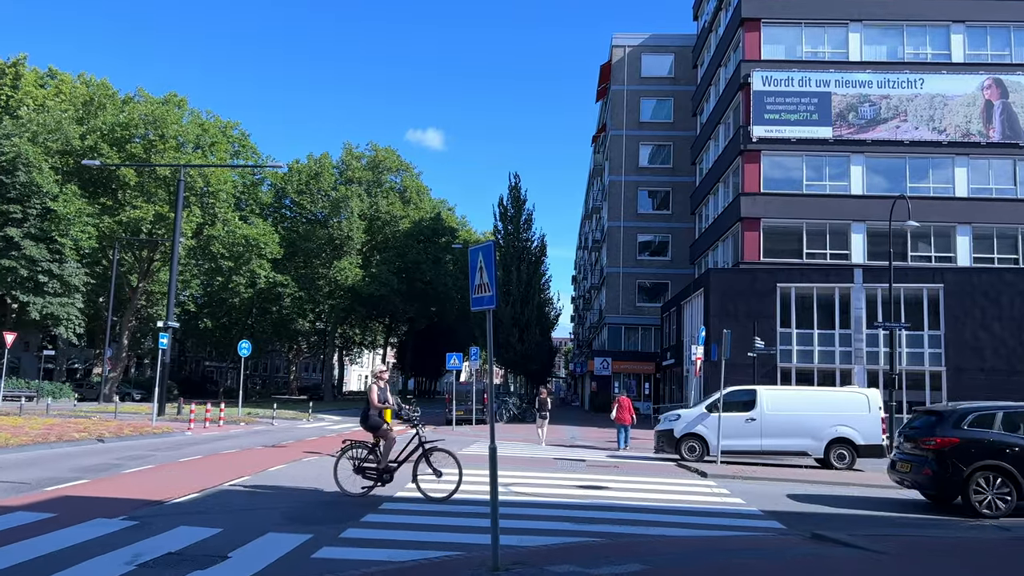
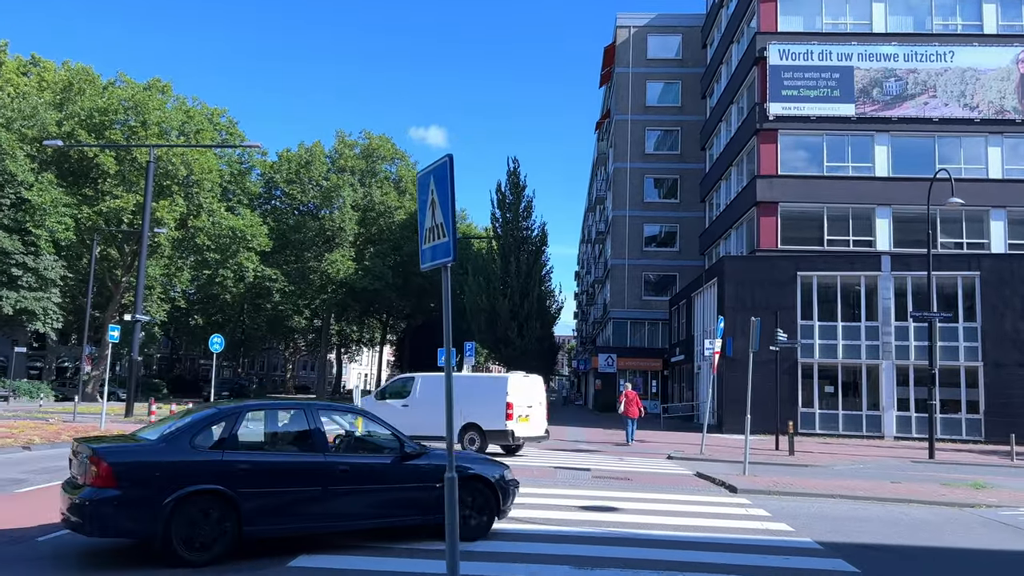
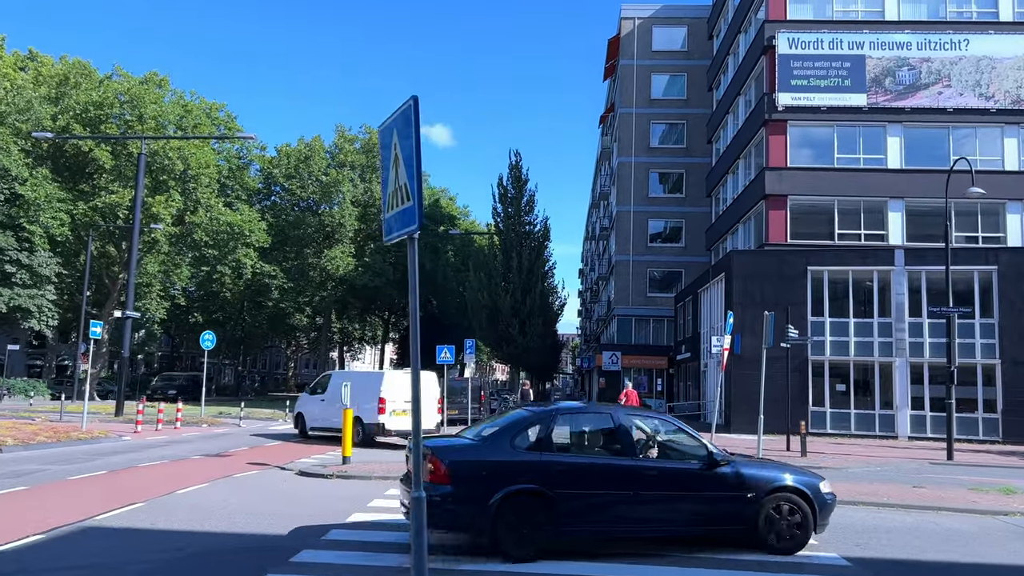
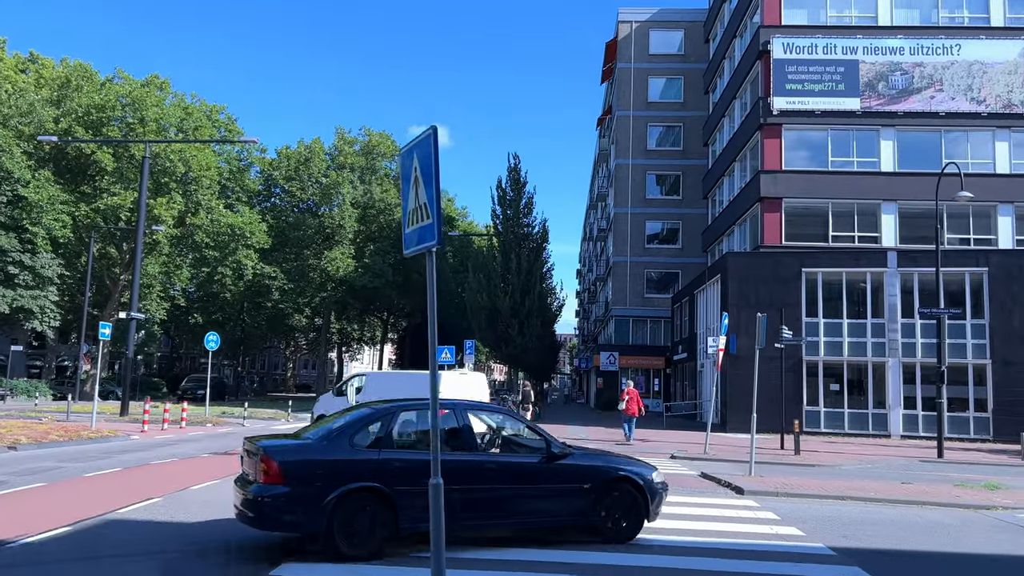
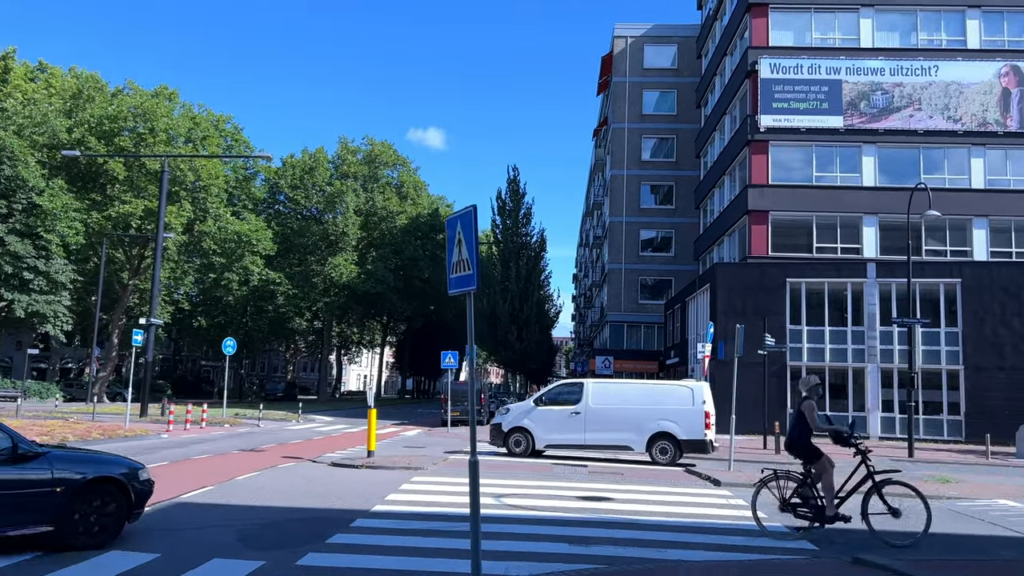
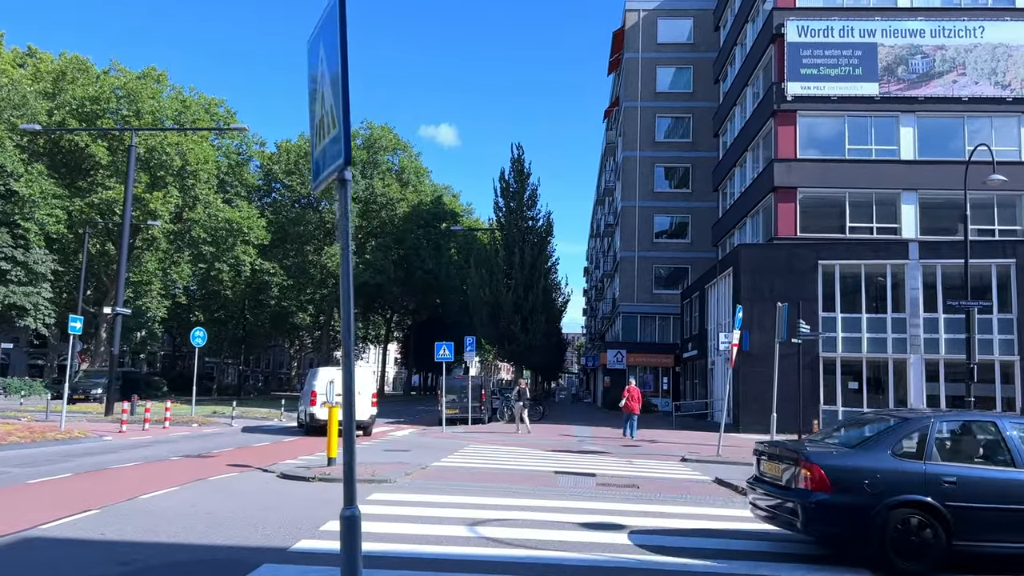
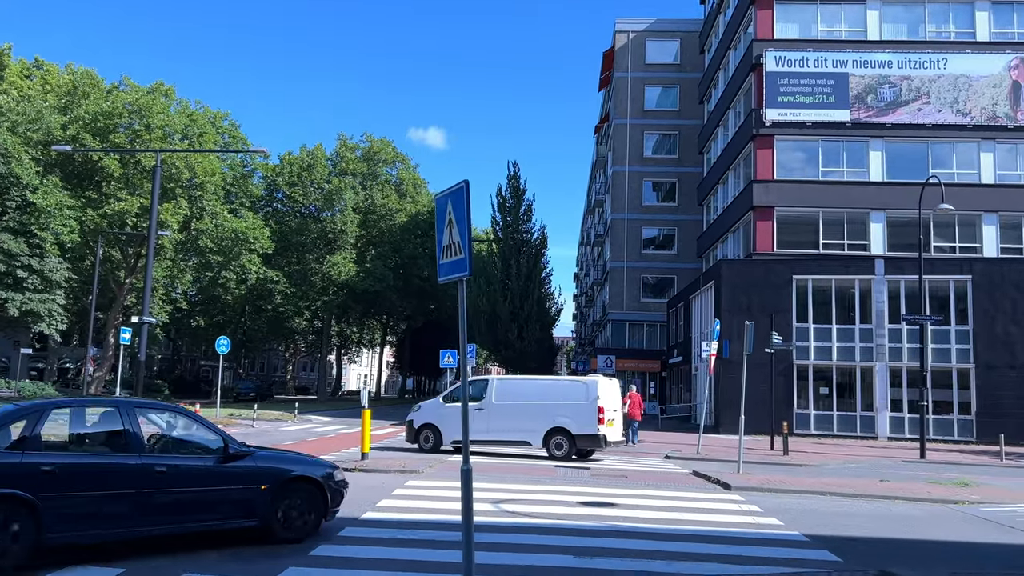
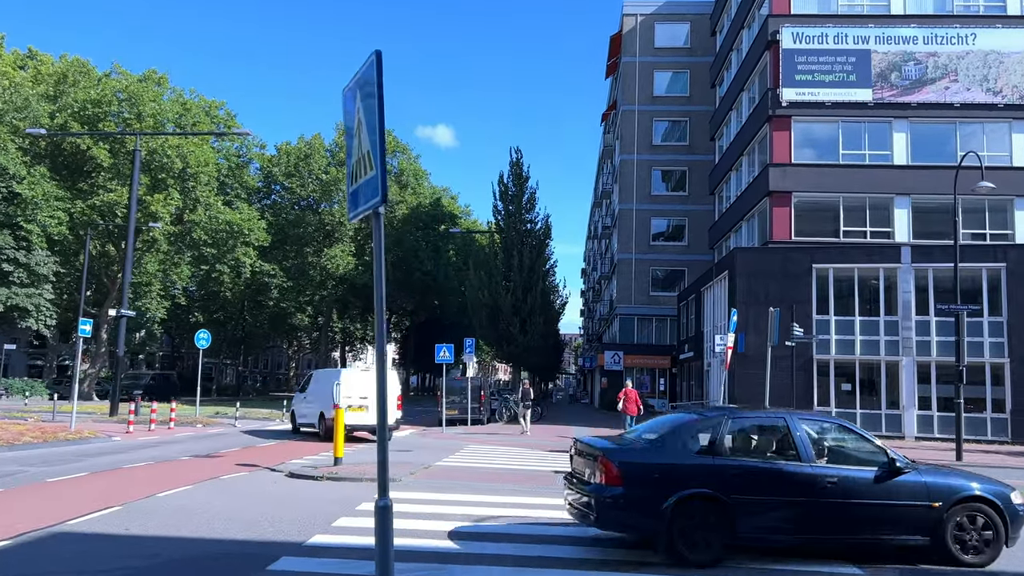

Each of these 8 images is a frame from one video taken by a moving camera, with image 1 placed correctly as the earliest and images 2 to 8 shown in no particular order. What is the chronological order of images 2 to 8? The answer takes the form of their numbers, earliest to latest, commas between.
5, 7, 2, 4, 3, 8, 6
